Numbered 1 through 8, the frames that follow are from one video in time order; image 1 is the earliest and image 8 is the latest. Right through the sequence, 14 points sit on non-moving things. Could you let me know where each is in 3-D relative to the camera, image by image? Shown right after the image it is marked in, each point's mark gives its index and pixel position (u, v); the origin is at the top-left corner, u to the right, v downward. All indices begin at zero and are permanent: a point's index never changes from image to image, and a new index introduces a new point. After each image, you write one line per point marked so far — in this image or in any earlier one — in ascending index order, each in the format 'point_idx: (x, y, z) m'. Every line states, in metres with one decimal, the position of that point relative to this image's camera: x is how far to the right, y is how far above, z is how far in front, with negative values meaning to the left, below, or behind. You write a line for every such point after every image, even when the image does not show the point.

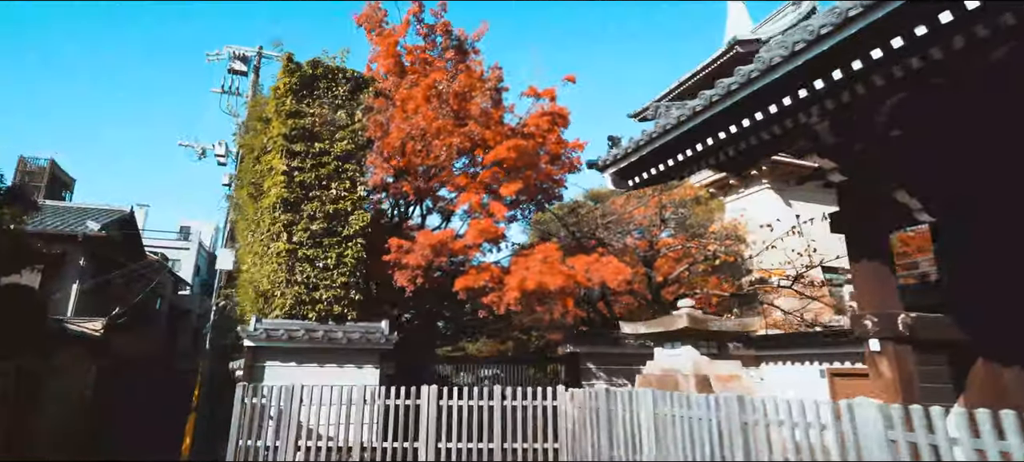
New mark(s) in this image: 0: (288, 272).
0: (-2.7, -0.5, +6.9) m
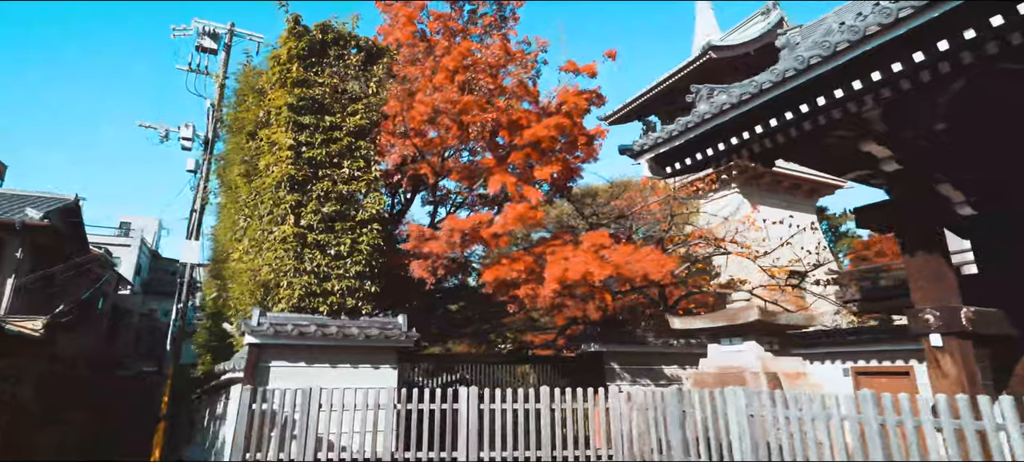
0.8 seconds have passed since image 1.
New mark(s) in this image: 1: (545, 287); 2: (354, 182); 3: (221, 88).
0: (-2.3, -0.3, +6.0) m
1: (+0.4, -0.6, +6.3) m
2: (-1.8, +0.6, +6.4) m
3: (-6.8, +3.3, +12.9) m
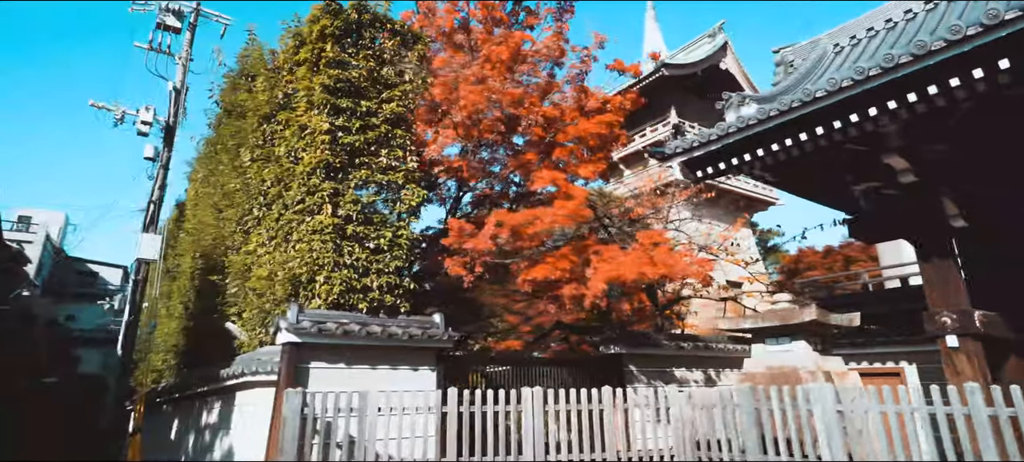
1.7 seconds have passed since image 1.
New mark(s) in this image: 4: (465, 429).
0: (-1.8, -0.2, +5.6) m
1: (+0.9, -0.6, +6.2) m
2: (-1.3, +0.6, +6.0) m
3: (-7.1, +3.5, +11.9) m
4: (-0.3, -1.8, +5.0) m
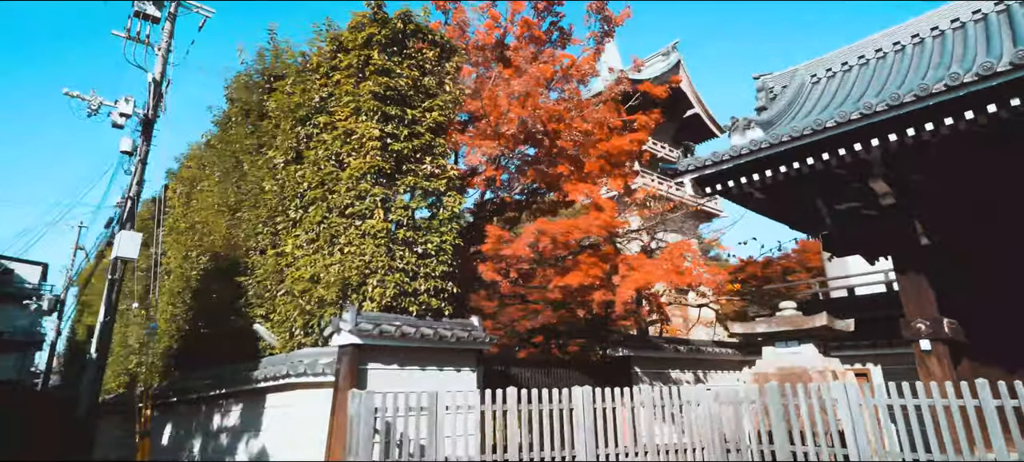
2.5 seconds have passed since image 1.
0: (-1.3, -0.3, +5.7) m
1: (+1.3, -0.7, +6.6) m
2: (-0.9, +0.6, +6.2) m
3: (-7.2, +3.5, +11.5) m
4: (+0.2, -1.9, +5.3) m
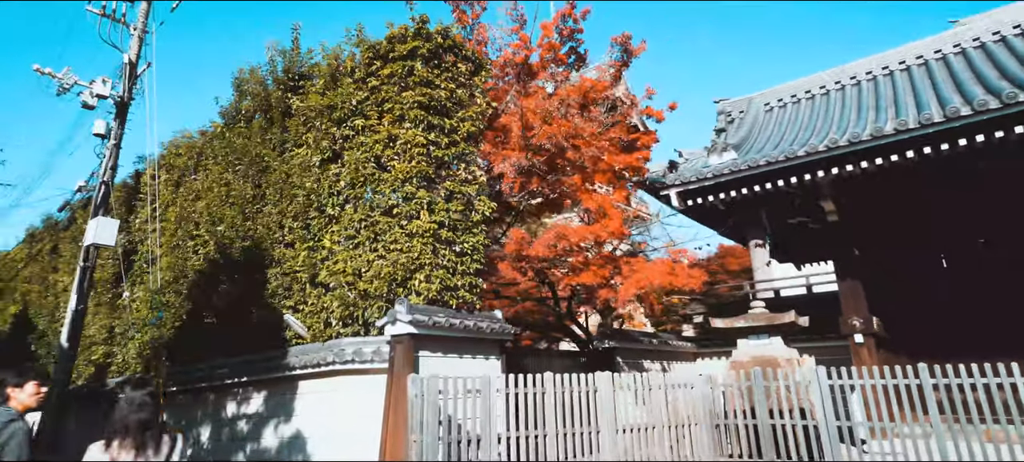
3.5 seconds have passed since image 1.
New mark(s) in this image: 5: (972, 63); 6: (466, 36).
0: (-0.9, -0.3, +6.3) m
1: (+1.5, -0.8, +7.5) m
2: (-0.5, +0.6, +6.8) m
3: (-7.4, +3.8, +11.1) m
4: (+0.6, -1.9, +6.1) m
5: (+7.0, +2.6, +8.4) m
6: (-0.6, +2.7, +7.7) m
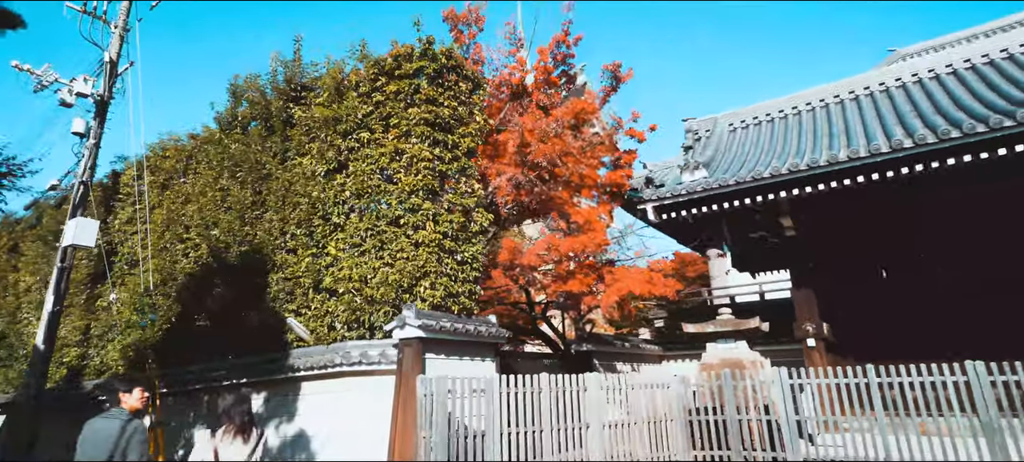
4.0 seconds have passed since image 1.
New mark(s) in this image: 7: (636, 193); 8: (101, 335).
0: (-0.9, -0.4, +6.7) m
1: (+1.4, -1.0, +8.1) m
2: (-0.6, +0.4, +7.3) m
3: (-7.7, +3.8, +11.0) m
4: (+0.5, -2.1, +6.6) m
5: (+6.8, +2.3, +9.5) m
6: (-0.7, +2.6, +8.1) m
7: (+2.0, +0.6, +9.1) m
8: (-7.2, -1.8, +9.7) m
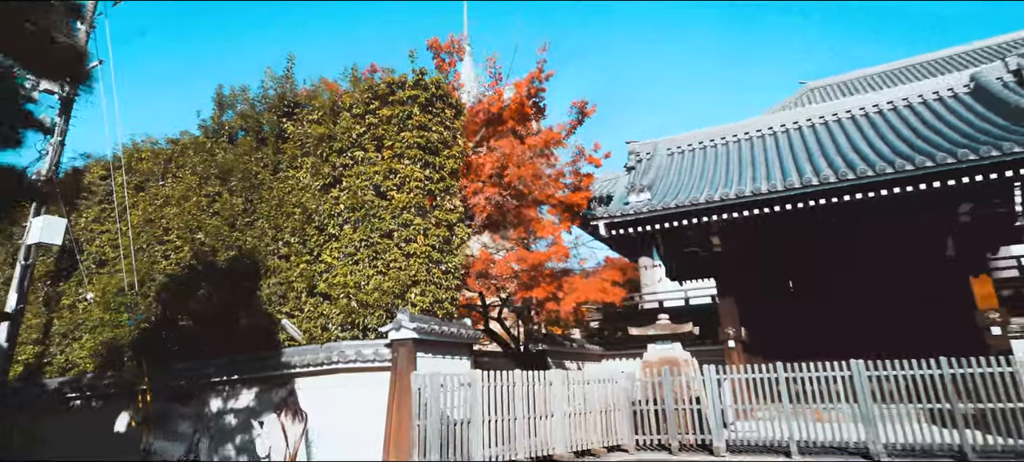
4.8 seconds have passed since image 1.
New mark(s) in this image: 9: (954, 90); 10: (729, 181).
0: (-1.2, -0.6, +7.6) m
1: (+0.9, -1.2, +9.3) m
2: (-0.9, +0.3, +8.2) m
3: (-8.3, +3.8, +10.9) m
4: (+0.2, -2.3, +7.7) m
5: (+6.2, +1.9, +11.3) m
6: (-1.0, +2.4, +9.0) m
7: (+1.5, +0.4, +10.3) m
8: (-7.8, -1.8, +9.8) m
9: (+8.8, +2.8, +11.1) m
10: (+4.1, +0.9, +10.5) m
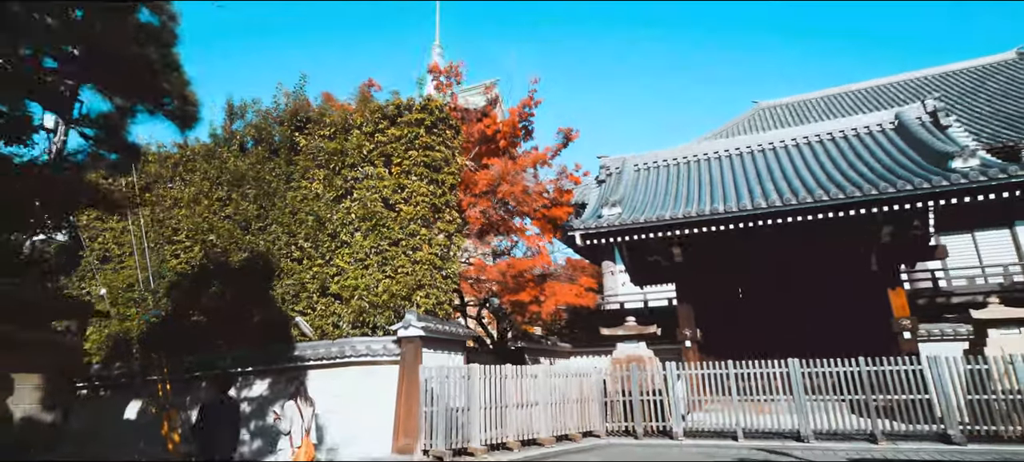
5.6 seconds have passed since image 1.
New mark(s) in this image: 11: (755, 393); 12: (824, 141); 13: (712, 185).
0: (-1.3, -0.7, +8.5) m
1: (+0.6, -1.4, +10.4) m
2: (-1.0, +0.1, +9.1) m
3: (-8.5, +3.9, +11.3) m
4: (+0.1, -2.5, +8.7) m
5: (+5.9, +1.5, +12.8) m
6: (-1.2, +2.2, +10.0) m
7: (+1.2, +0.2, +11.5) m
8: (-8.1, -1.7, +10.2) m
9: (+8.5, +2.4, +12.7) m
10: (+3.8, +0.6, +11.8) m
11: (+4.2, -2.8, +9.5) m
12: (+7.4, +2.1, +13.2) m
13: (+4.5, +1.0, +12.4) m
